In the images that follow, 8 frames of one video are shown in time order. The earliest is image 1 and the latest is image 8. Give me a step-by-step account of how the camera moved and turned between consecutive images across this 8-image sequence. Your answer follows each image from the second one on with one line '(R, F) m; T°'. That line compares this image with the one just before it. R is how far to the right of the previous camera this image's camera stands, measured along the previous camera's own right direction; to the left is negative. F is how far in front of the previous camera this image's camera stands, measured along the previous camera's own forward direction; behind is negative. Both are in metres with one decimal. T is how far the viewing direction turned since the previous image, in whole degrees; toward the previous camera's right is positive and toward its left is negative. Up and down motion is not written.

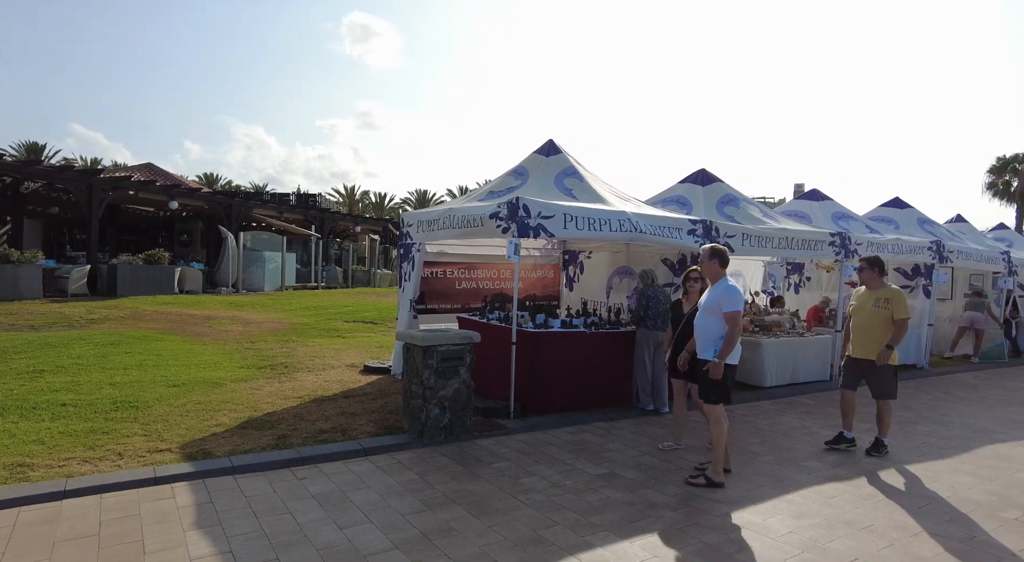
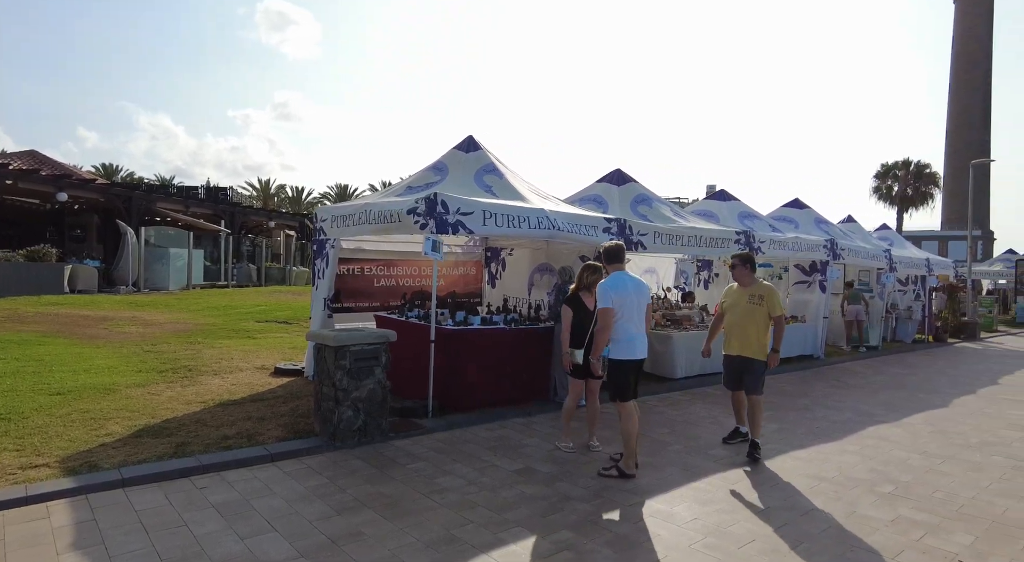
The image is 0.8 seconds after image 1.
(+0.1, 0.0) m; +7°
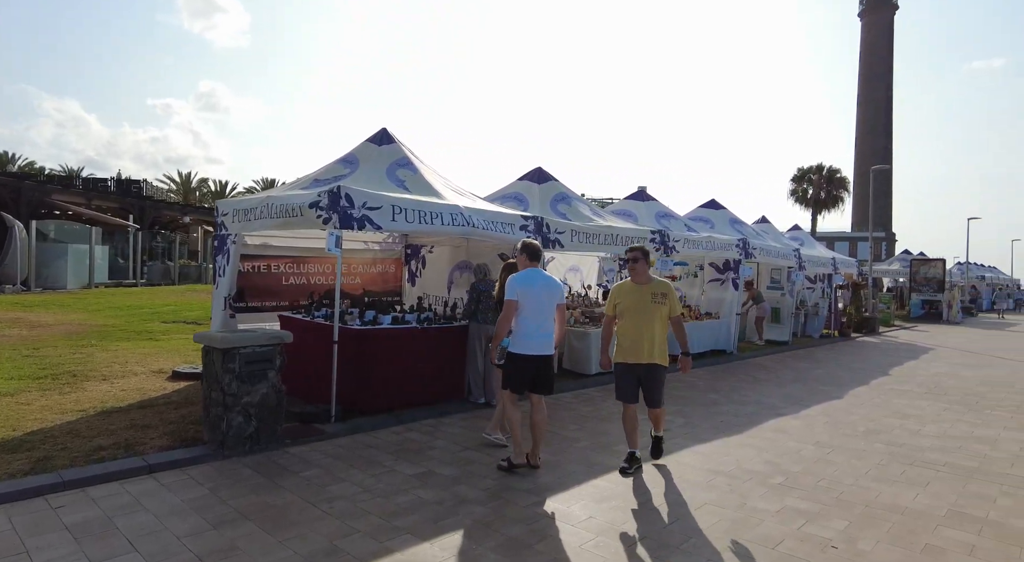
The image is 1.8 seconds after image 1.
(+0.3, +0.1) m; +6°
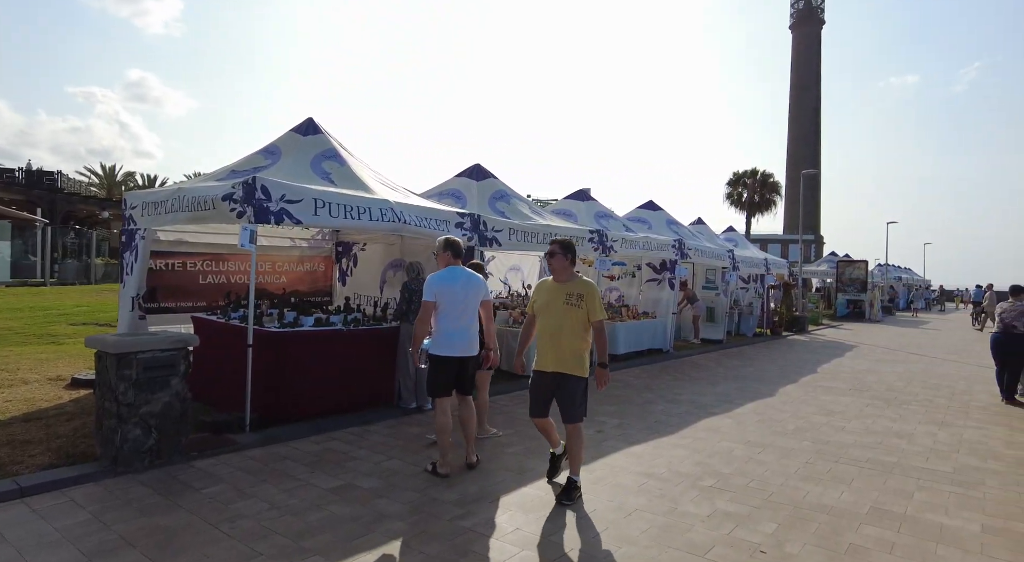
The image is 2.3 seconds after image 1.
(+0.1, +0.2) m; +5°
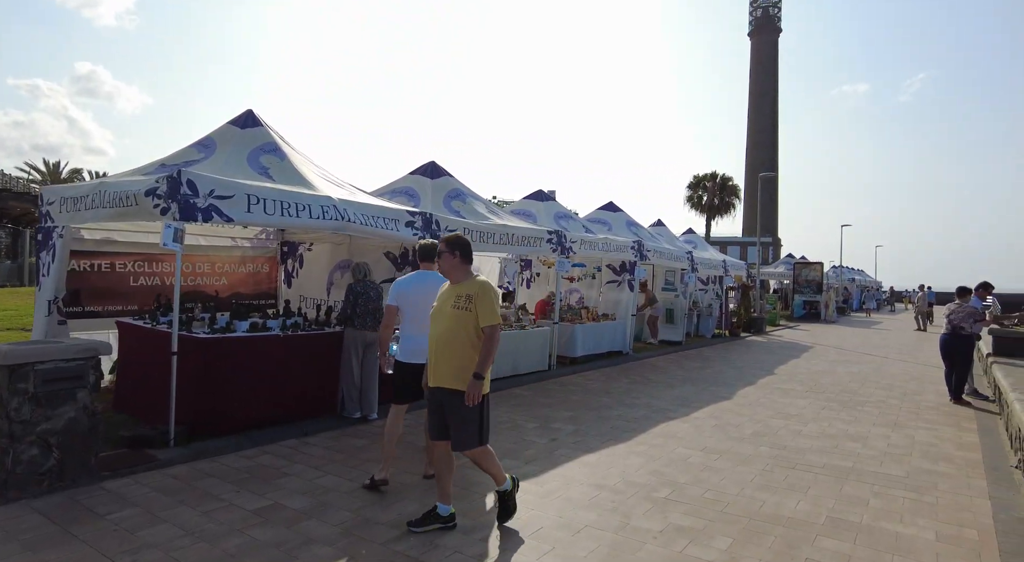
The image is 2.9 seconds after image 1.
(+0.2, +0.3) m; +3°
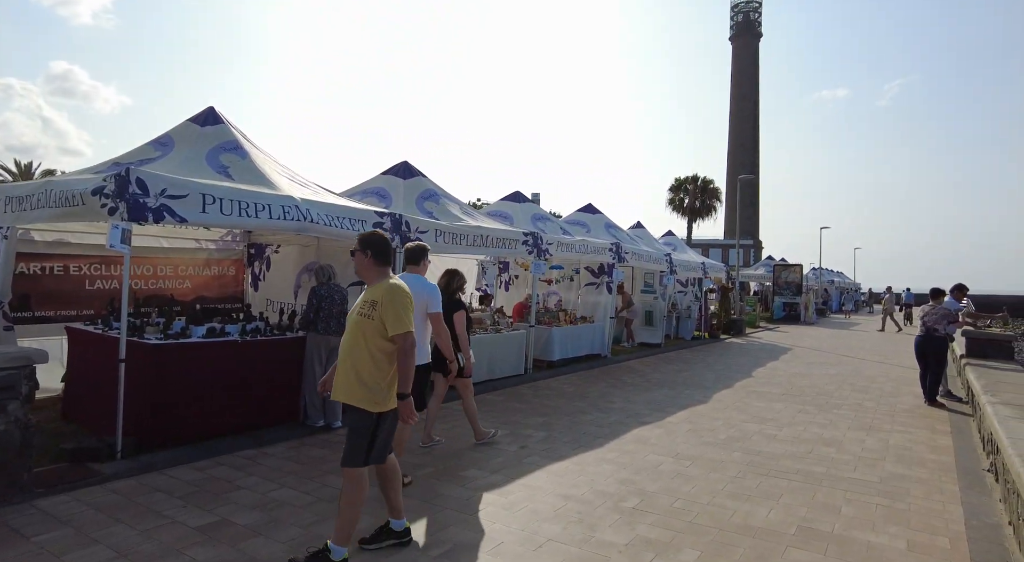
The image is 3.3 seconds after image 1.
(+0.2, +0.2) m; +1°
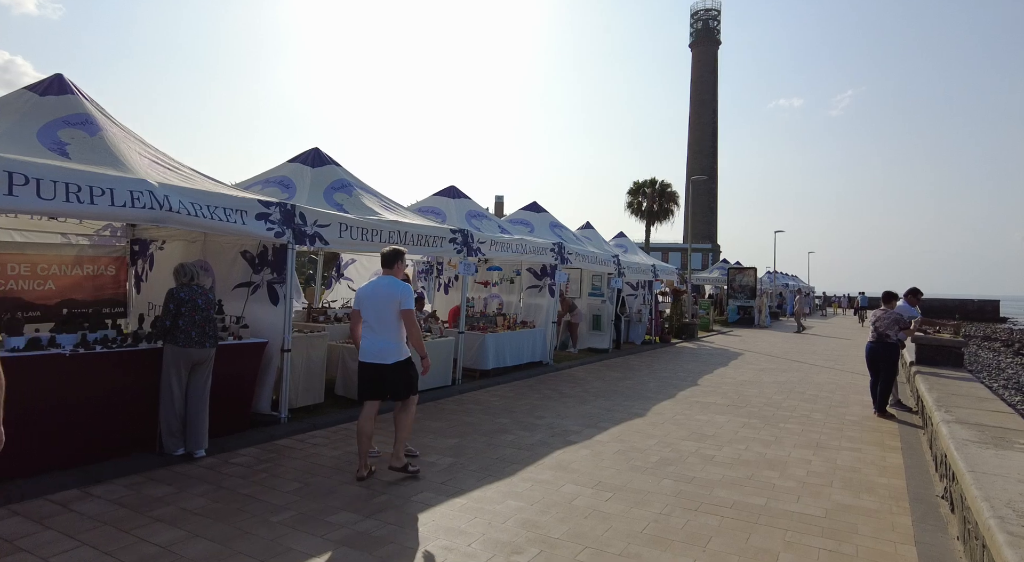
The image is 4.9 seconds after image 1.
(+0.6, +0.9) m; +3°
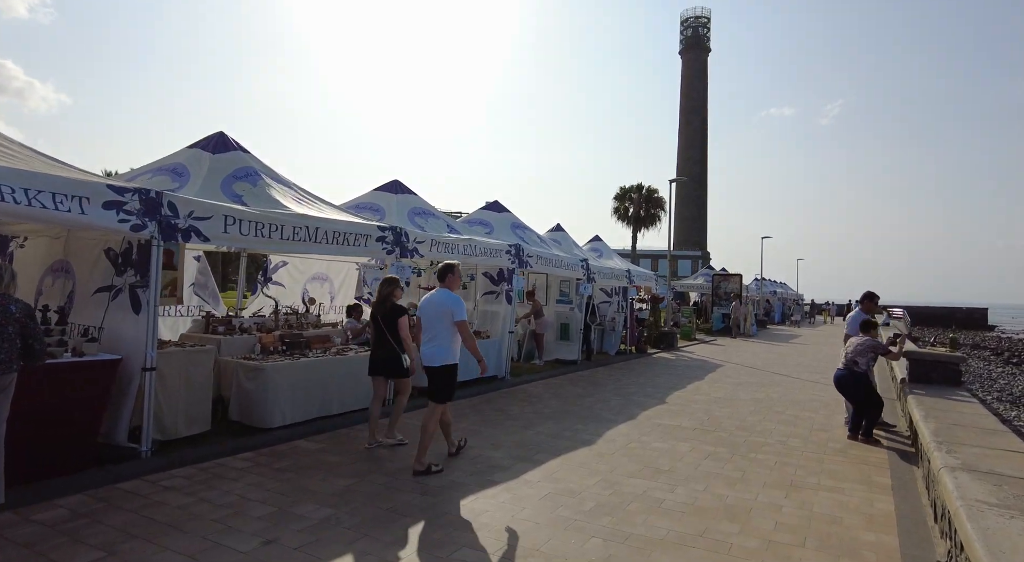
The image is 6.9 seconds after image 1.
(+0.7, +1.1) m; +1°
